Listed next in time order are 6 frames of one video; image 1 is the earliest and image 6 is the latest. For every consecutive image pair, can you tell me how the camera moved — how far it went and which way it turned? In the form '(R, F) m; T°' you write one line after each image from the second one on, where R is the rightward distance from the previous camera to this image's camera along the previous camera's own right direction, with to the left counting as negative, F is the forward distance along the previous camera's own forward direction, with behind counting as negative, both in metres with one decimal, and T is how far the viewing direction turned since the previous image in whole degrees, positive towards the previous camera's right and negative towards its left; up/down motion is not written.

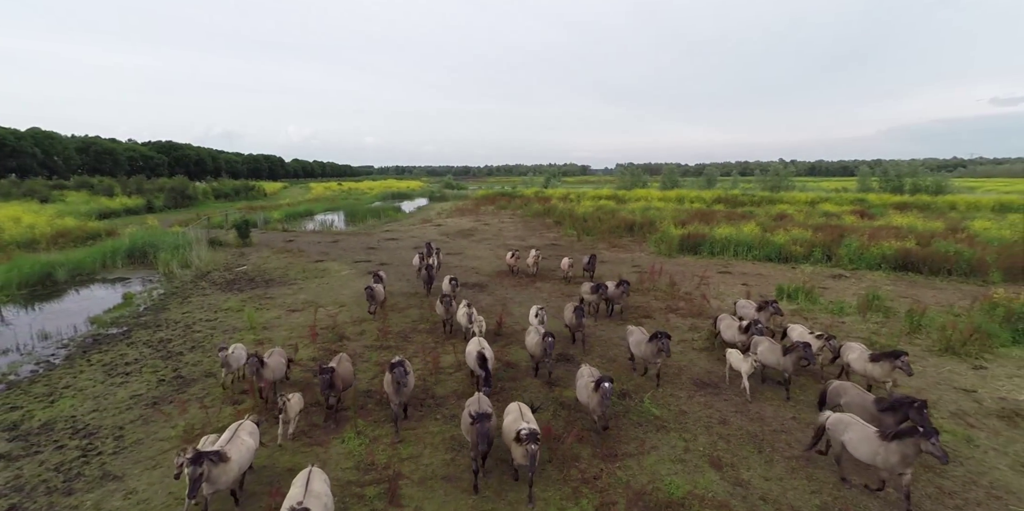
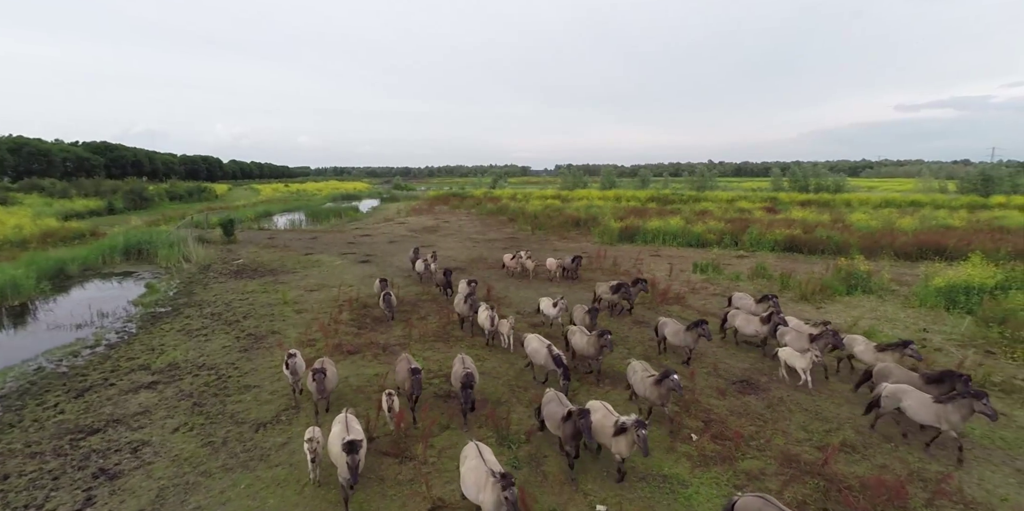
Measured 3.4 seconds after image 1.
(-1.3, -3.1) m; +7°
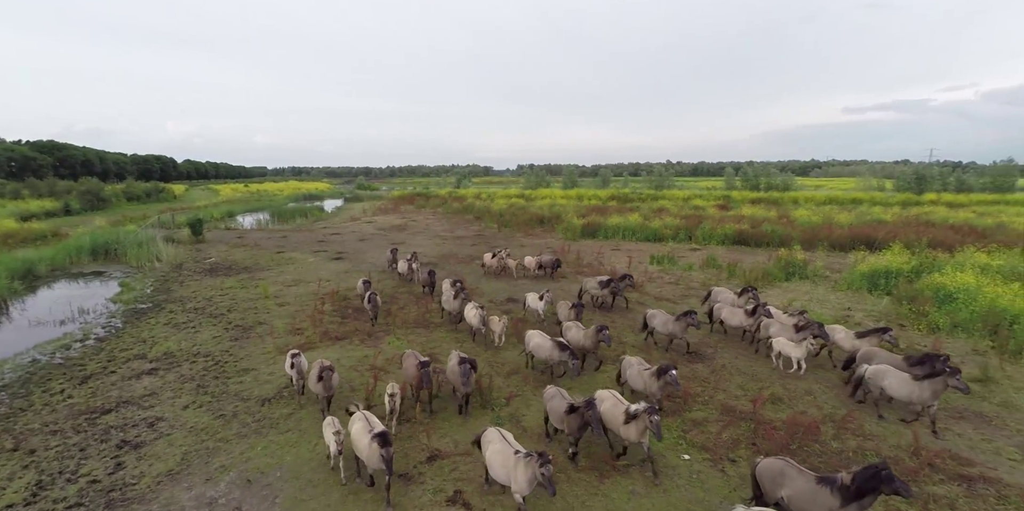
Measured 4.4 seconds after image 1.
(-0.3, -1.0) m; +4°
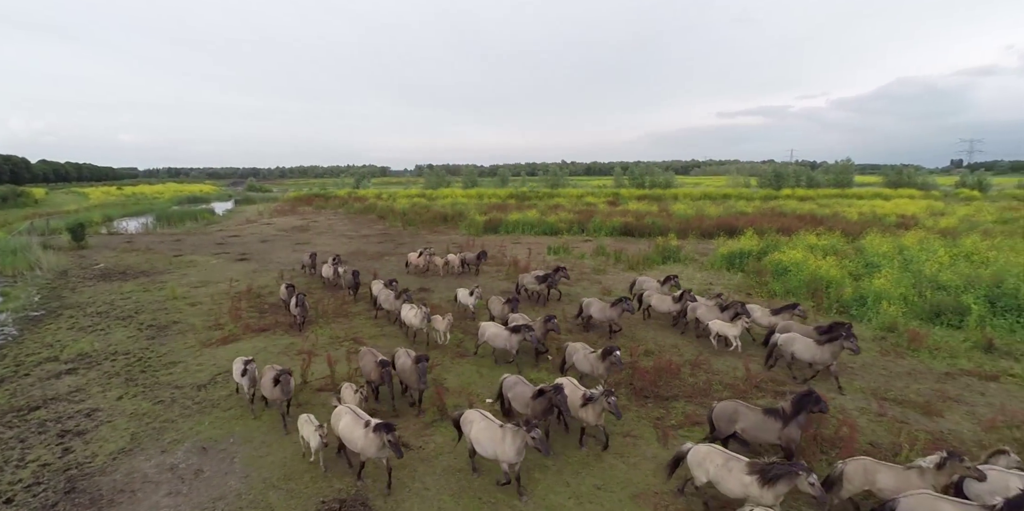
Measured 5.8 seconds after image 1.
(-0.2, -1.4) m; +11°
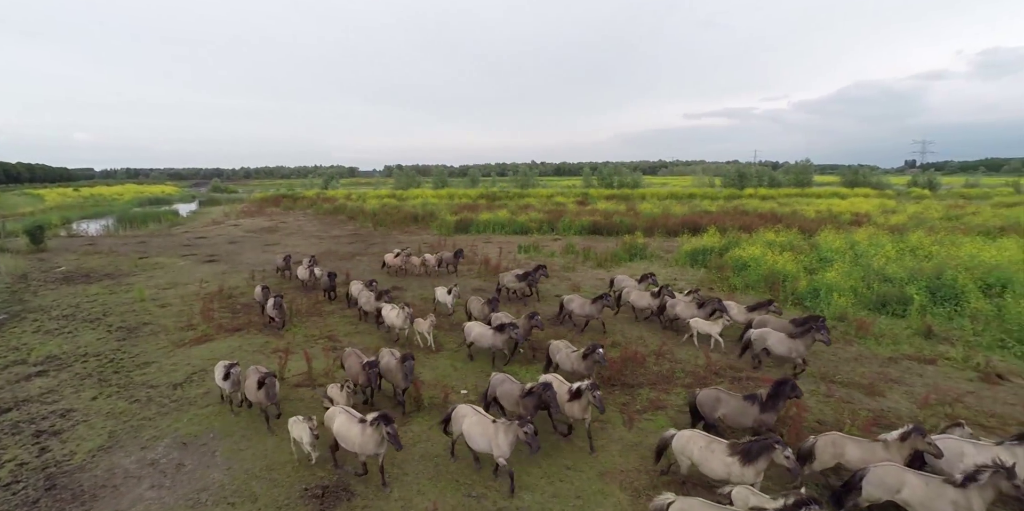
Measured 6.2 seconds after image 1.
(0.0, -0.4) m; +3°
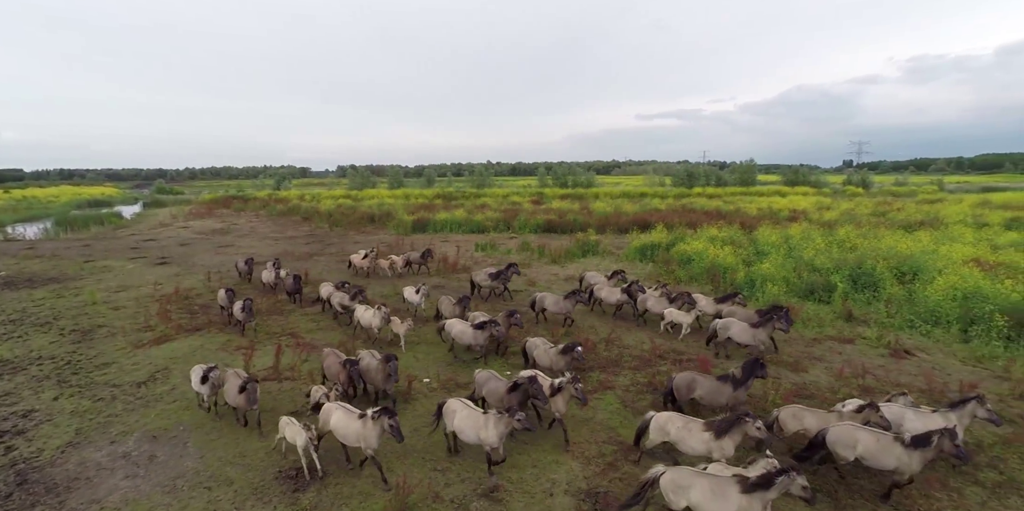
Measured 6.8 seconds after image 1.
(0.0, -0.6) m; +5°
